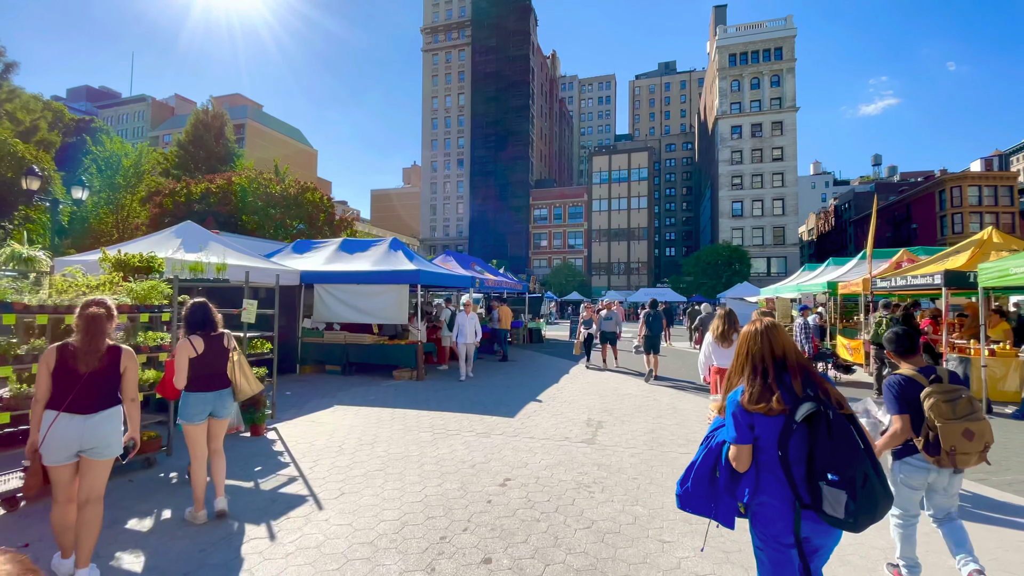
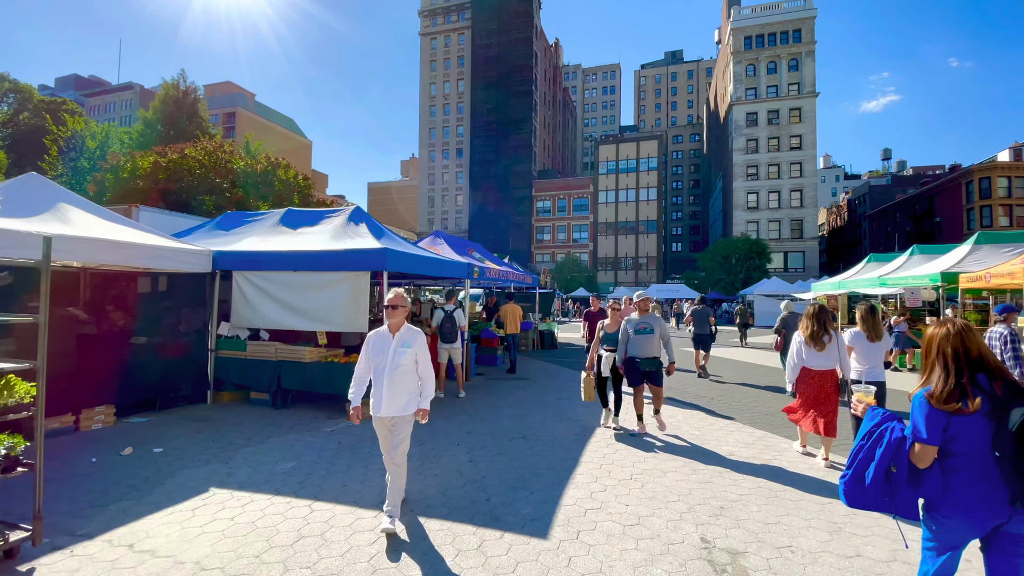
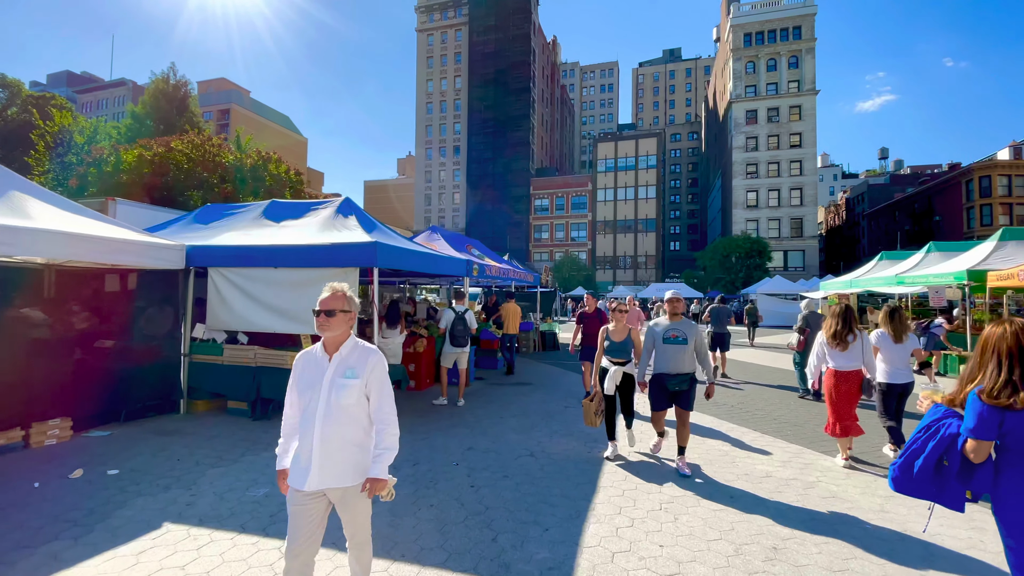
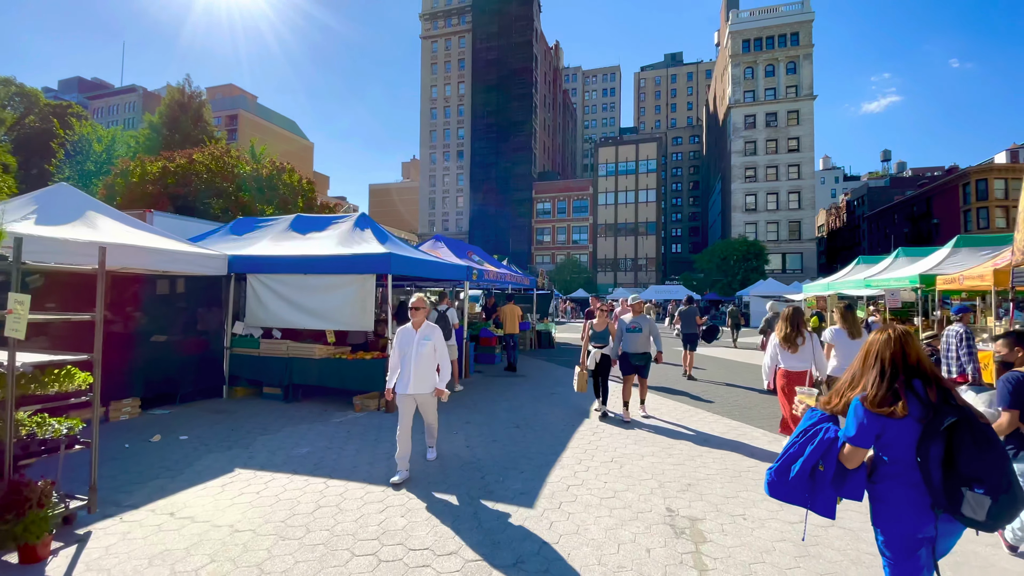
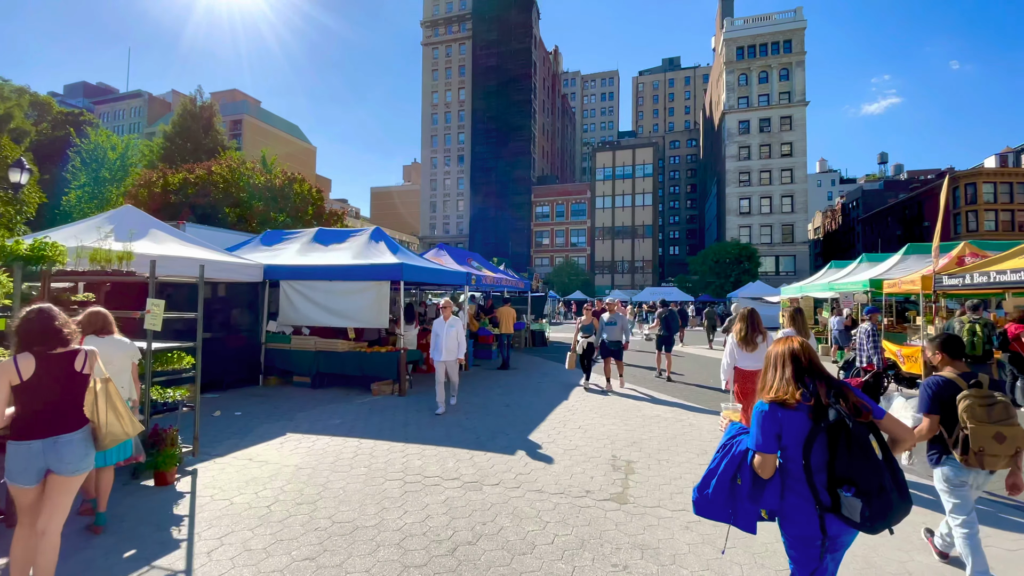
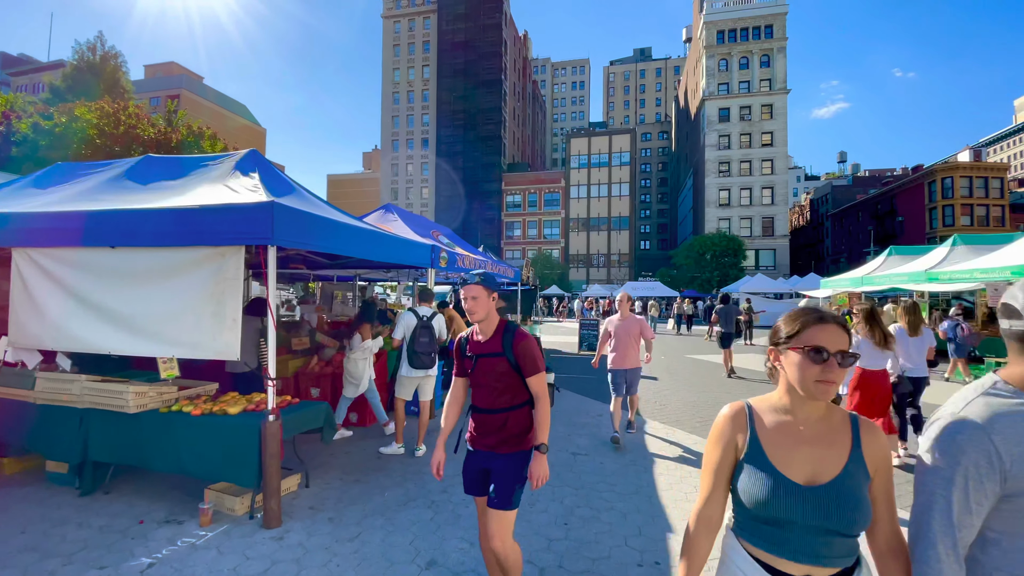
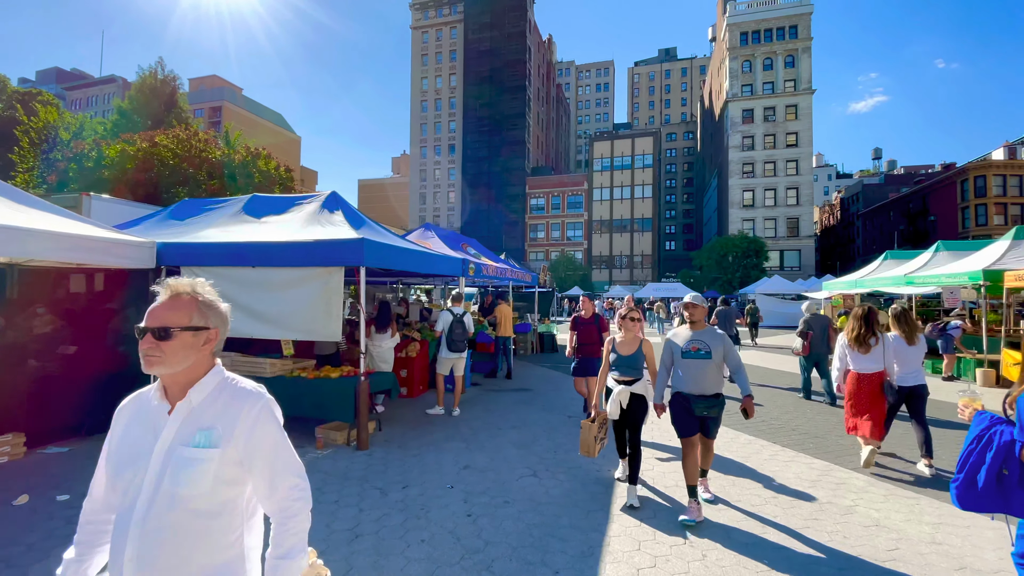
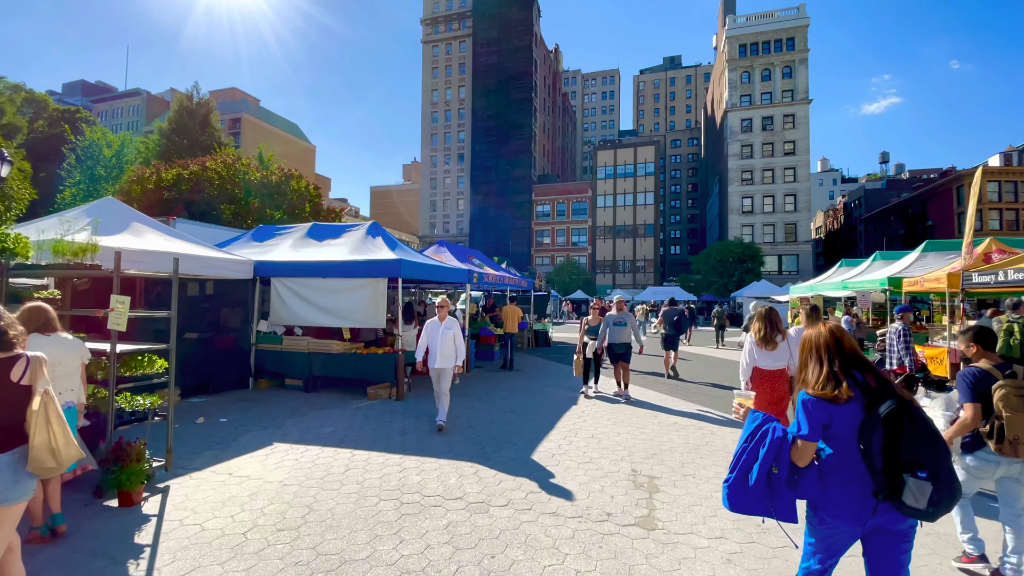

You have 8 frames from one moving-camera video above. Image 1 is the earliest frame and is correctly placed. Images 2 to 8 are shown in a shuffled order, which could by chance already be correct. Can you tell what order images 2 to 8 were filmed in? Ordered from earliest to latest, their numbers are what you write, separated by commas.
5, 8, 4, 2, 3, 7, 6
